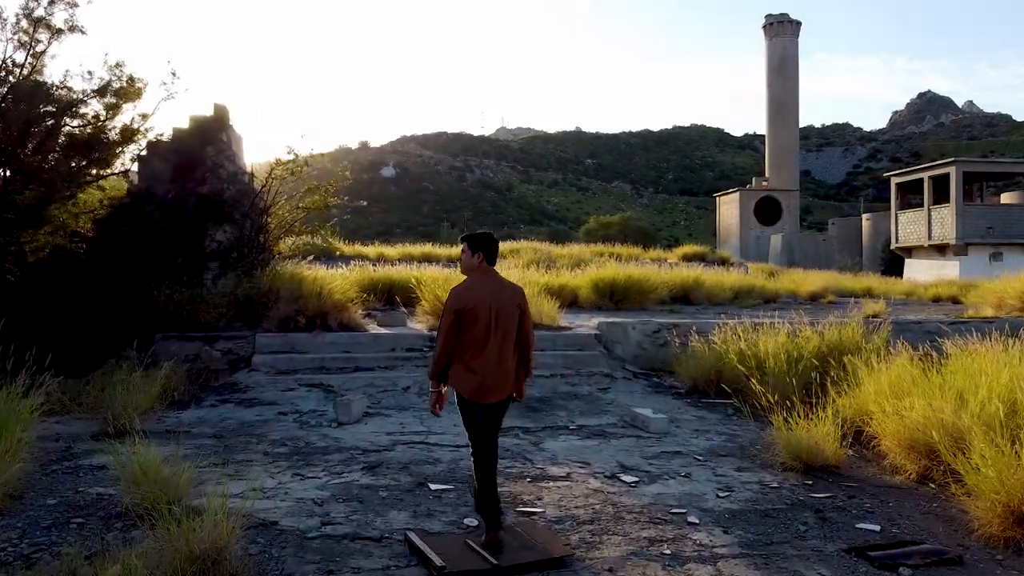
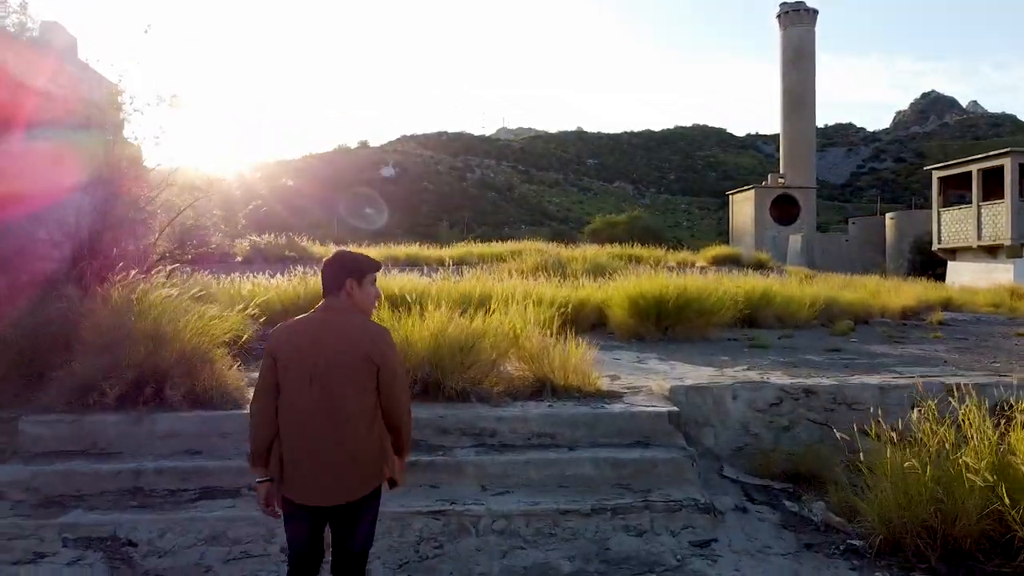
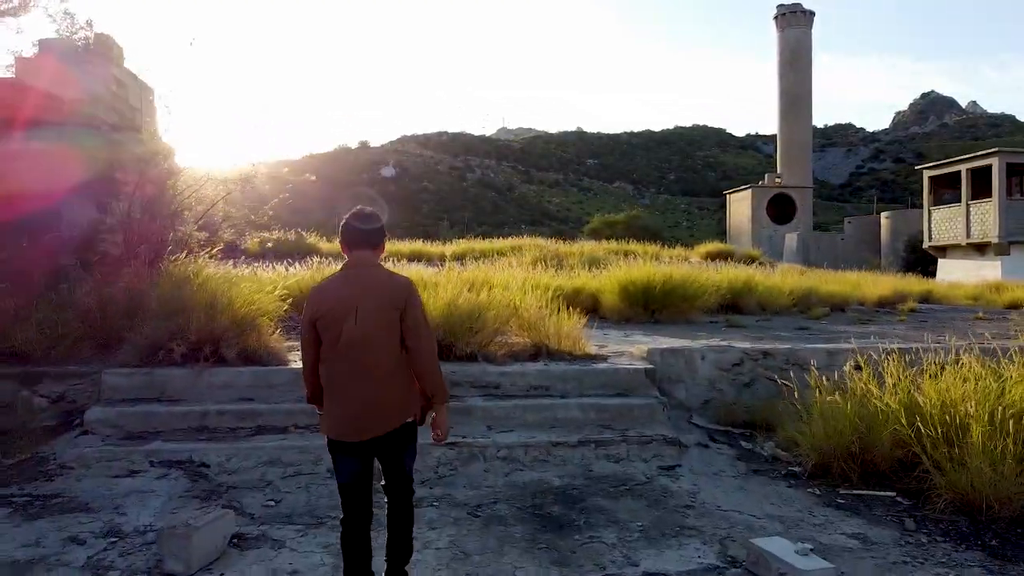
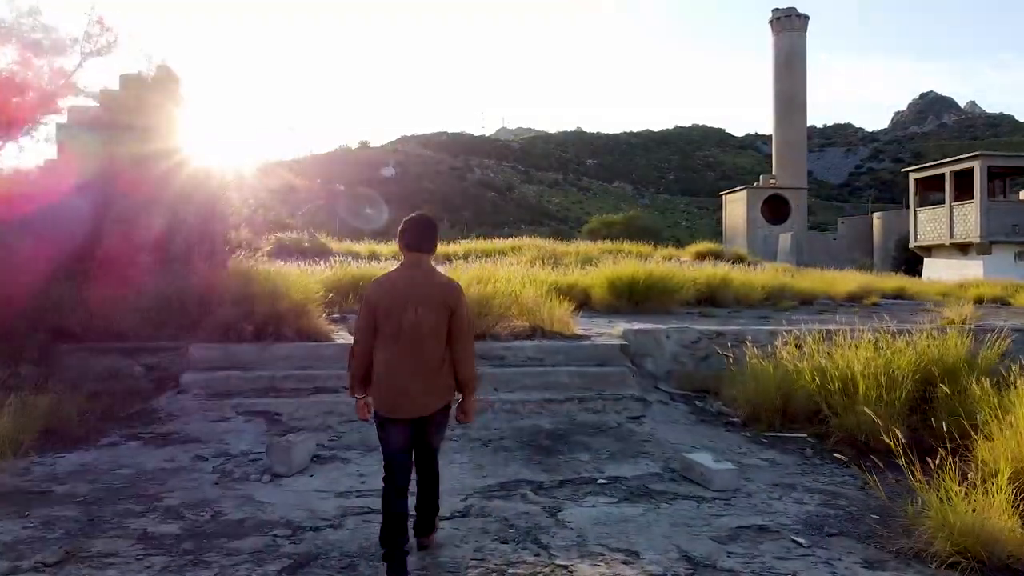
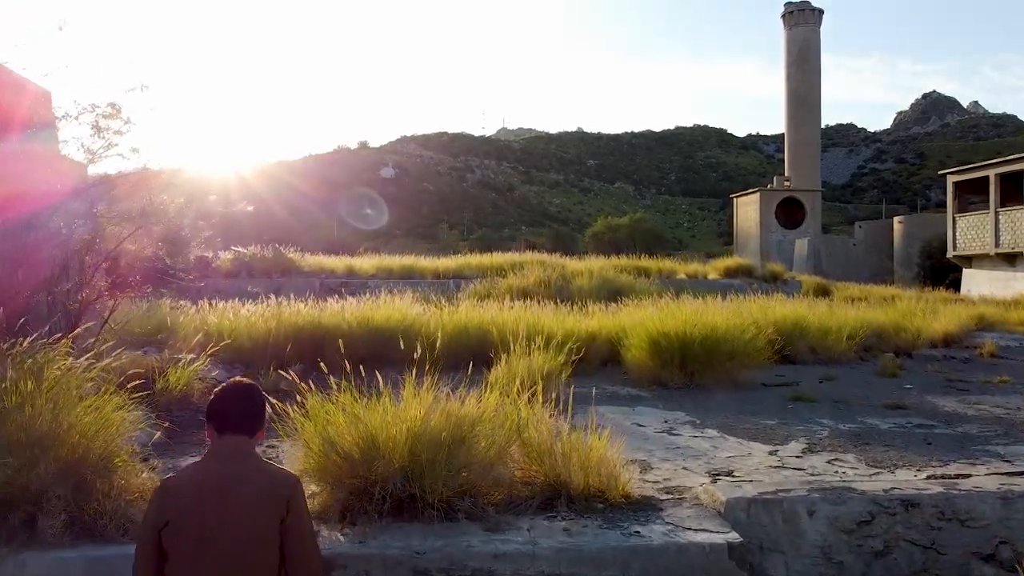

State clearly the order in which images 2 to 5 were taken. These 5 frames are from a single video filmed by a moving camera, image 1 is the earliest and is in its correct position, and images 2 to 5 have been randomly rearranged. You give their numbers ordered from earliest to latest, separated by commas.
4, 3, 2, 5
